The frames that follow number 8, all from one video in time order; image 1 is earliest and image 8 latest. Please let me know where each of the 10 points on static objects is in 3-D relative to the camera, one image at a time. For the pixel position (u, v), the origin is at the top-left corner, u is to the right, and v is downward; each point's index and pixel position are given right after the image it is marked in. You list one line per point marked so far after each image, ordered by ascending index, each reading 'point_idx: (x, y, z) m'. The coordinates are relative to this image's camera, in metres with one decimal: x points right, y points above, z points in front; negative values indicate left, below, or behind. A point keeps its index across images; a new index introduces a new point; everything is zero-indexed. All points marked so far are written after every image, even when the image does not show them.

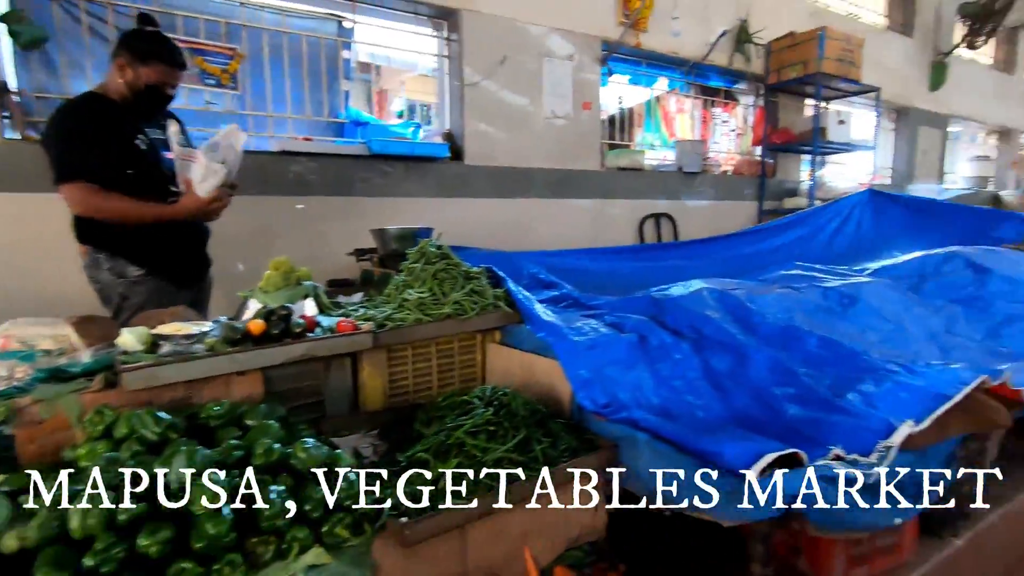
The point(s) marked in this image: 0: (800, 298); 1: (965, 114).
0: (+1.0, 0.0, +1.9) m
1: (+4.9, +1.9, +5.8) m
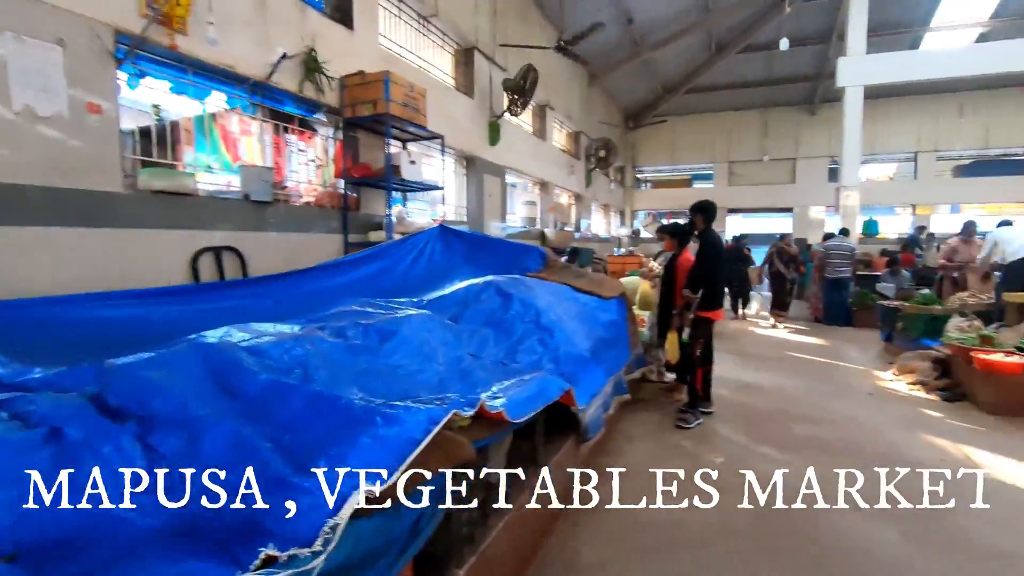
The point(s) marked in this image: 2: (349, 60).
0: (-0.6, -0.2, +1.8) m
1: (+0.1, +1.6, +7.3) m
2: (-1.2, +1.7, +4.0) m
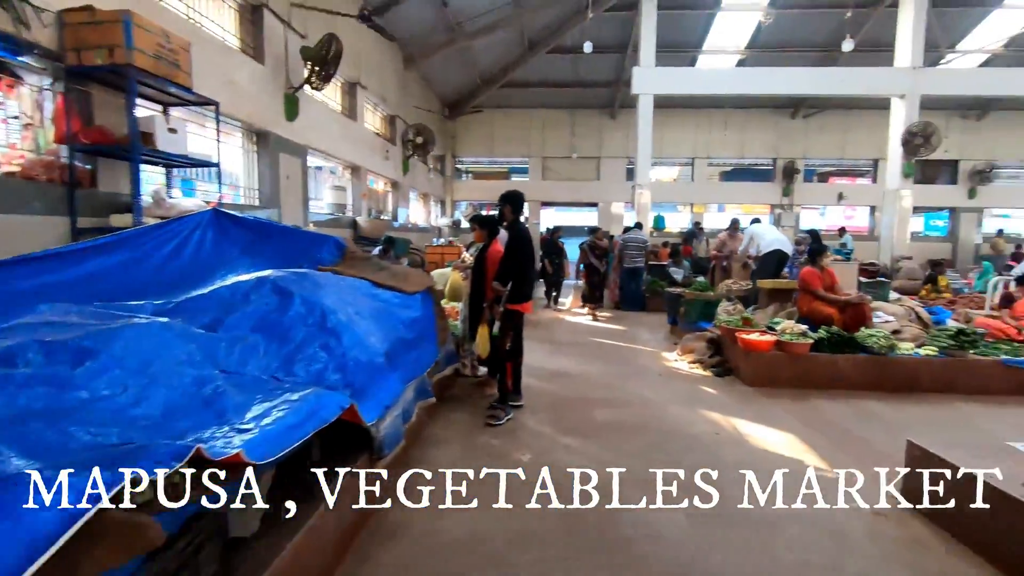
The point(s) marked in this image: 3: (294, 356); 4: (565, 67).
0: (-1.2, -0.2, +1.2) m
1: (-2.3, +1.7, +6.6) m
2: (-2.5, +1.7, +3.1) m
3: (-0.8, -0.3, +2.1) m
4: (+1.2, +4.9, +11.9) m
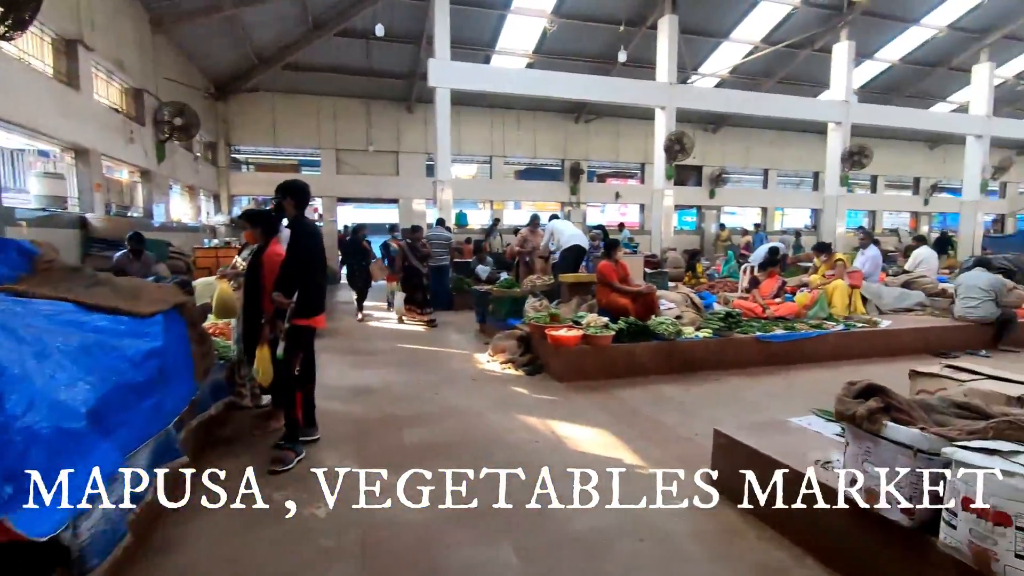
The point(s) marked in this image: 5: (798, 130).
0: (-1.5, -0.3, +0.3) m
1: (-4.5, +1.5, +4.9) m
2: (-3.4, +1.5, +1.6) m
3: (-1.4, -0.4, +1.2) m
4: (-3.2, +4.8, +11.0) m
5: (+9.2, +5.2, +17.7) m
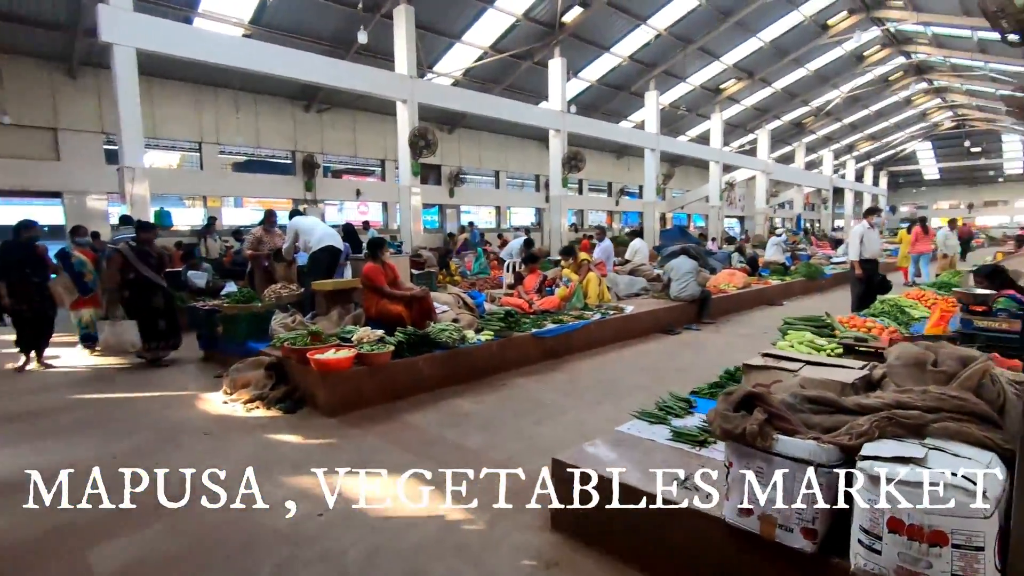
0: (-1.0, -0.4, -1.0) m
1: (-5.9, +1.1, +1.7) m
2: (-3.4, +1.2, -0.8) m
3: (-1.4, -0.5, -0.1) m
4: (-7.8, +4.4, +7.7) m
5: (+0.2, +5.5, +19.3) m
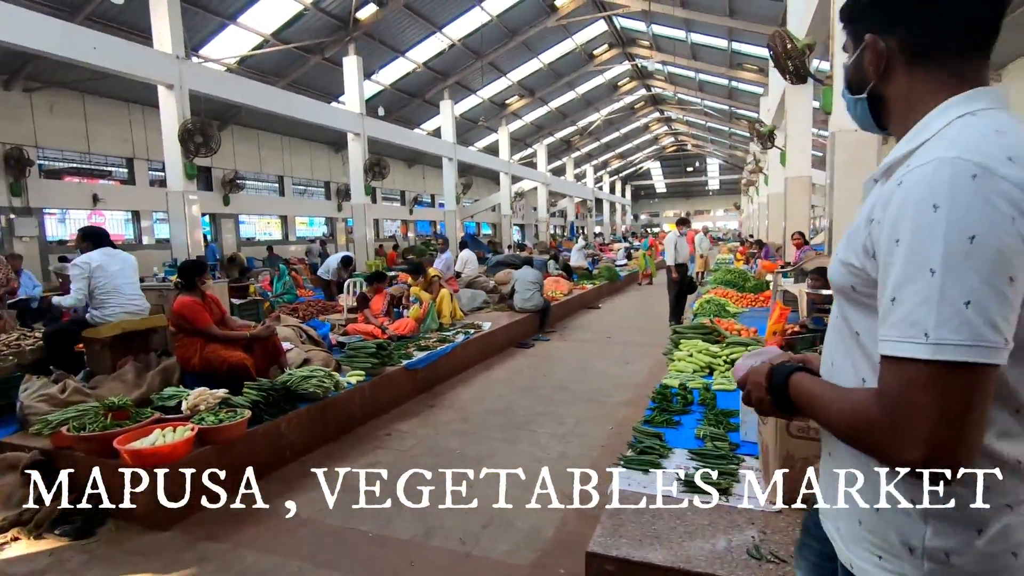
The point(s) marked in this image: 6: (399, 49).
0: (+0.4, -0.5, -1.7) m
1: (-5.3, +0.7, -1.1) m
2: (-2.1, +1.0, -2.4) m
3: (-0.3, -0.6, -1.1) m
4: (-9.5, +3.7, +3.7) m
5: (-6.8, +4.9, +17.5) m
6: (-3.1, +6.5, +14.5) m
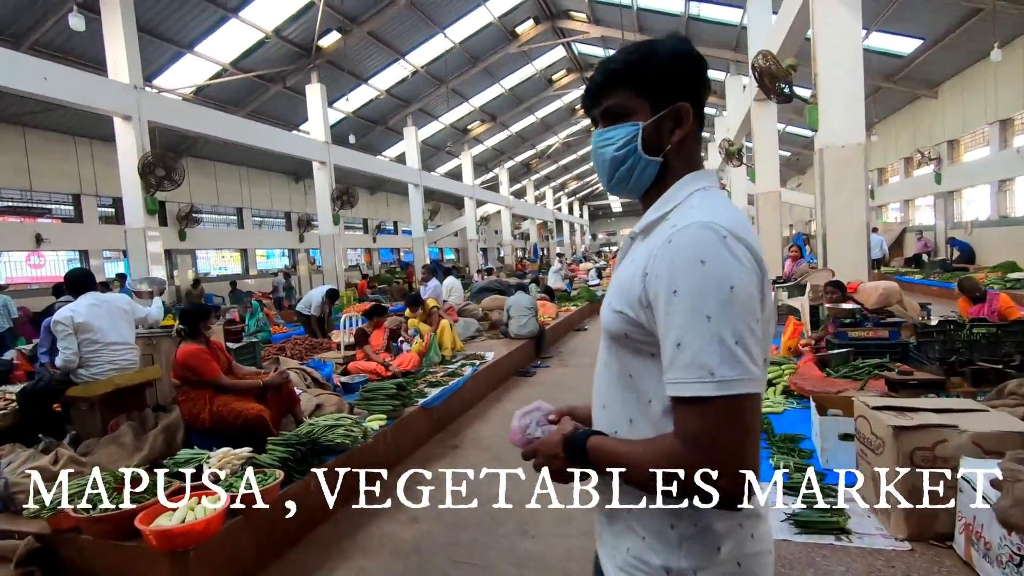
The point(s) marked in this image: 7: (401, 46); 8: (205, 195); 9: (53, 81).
0: (+1.0, -0.5, -1.8) m
1: (-4.8, +0.5, -1.6) m
2: (-1.5, +1.0, -2.7) m
3: (+0.2, -0.6, -1.2) m
4: (-9.5, +3.1, +2.9) m
5: (-7.9, +3.8, +16.9) m
6: (-4.0, +5.7, +14.4) m
7: (-2.9, +6.3, +14.0) m
8: (-8.4, +2.6, +14.8) m
9: (-6.0, +2.7, +7.1) m
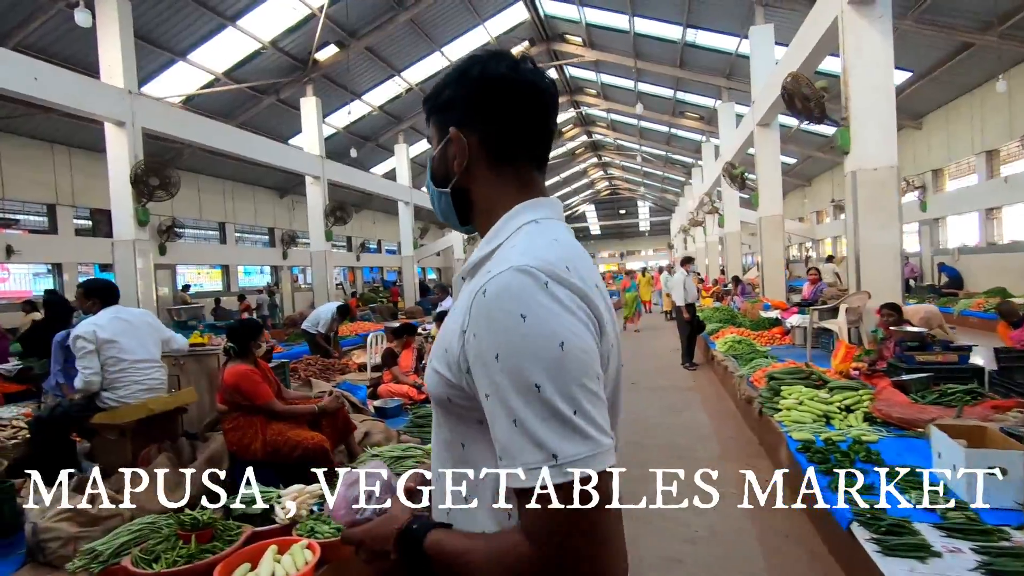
0: (+1.6, -0.4, -2.0) m
1: (-4.1, +0.6, -2.0) m
2: (-0.7, +1.1, -2.9) m
3: (+0.9, -0.6, -1.5) m
4: (-9.0, +3.1, +2.4) m
5: (-8.1, +3.2, +16.4) m
6: (-4.1, +5.2, +14.1) m
7: (-2.9, +5.8, +13.8) m
8: (-8.6, +2.2, +14.3) m
9: (-5.8, +2.6, +6.6) m
